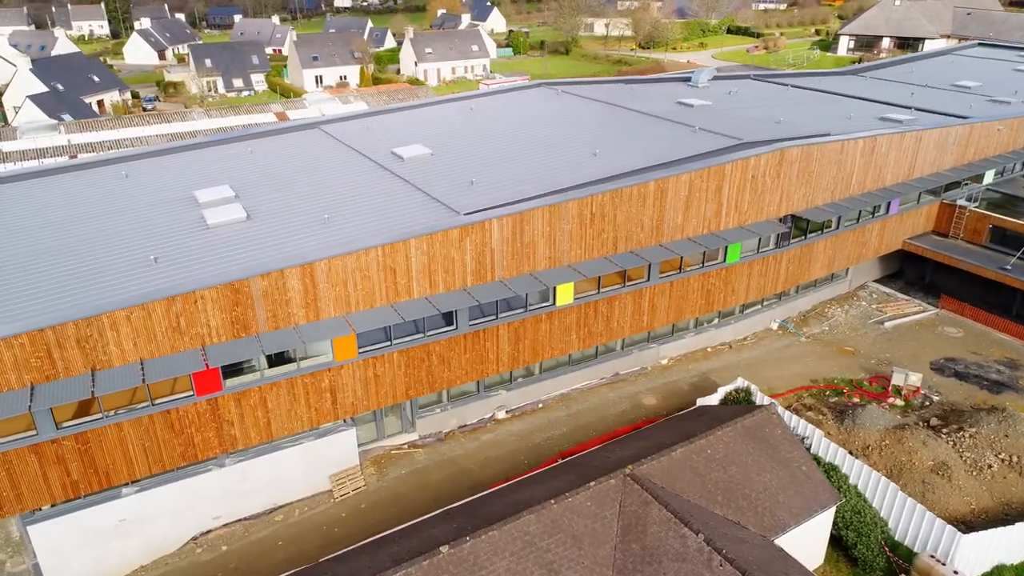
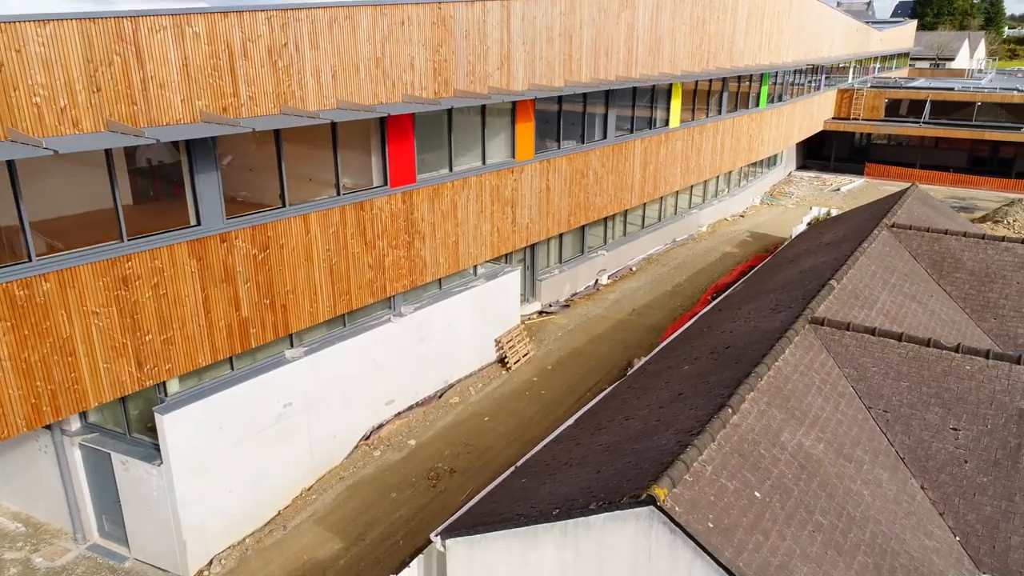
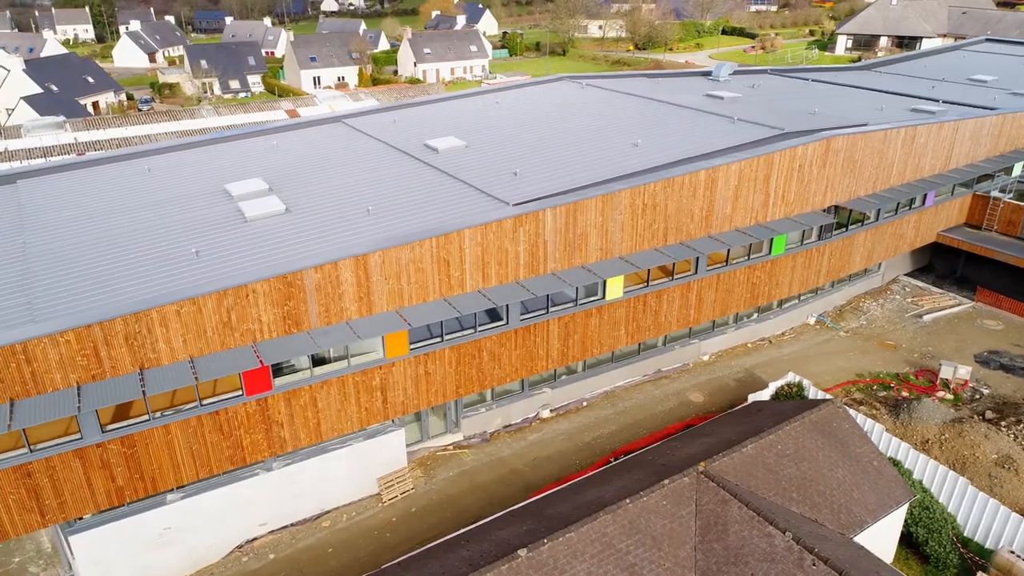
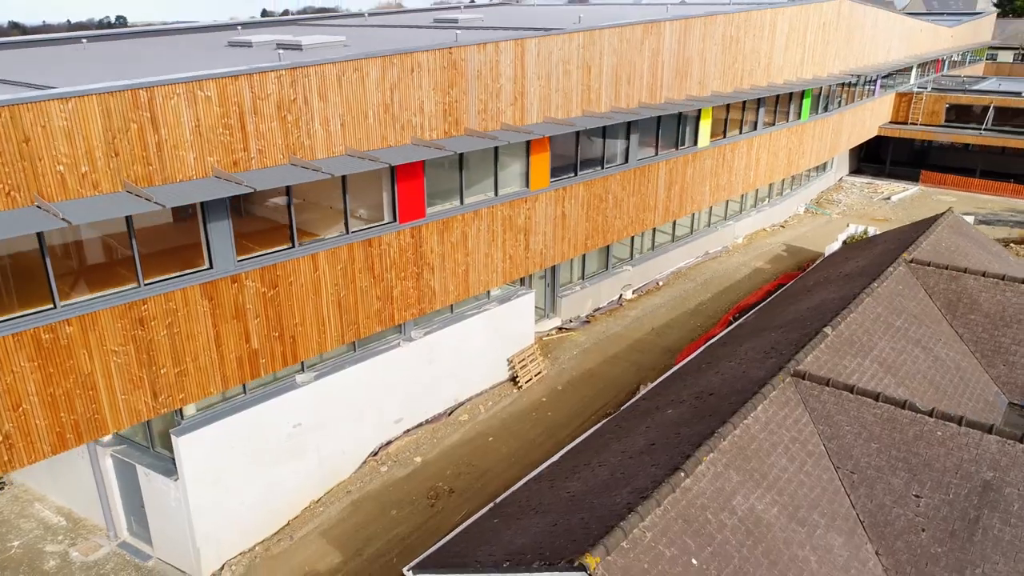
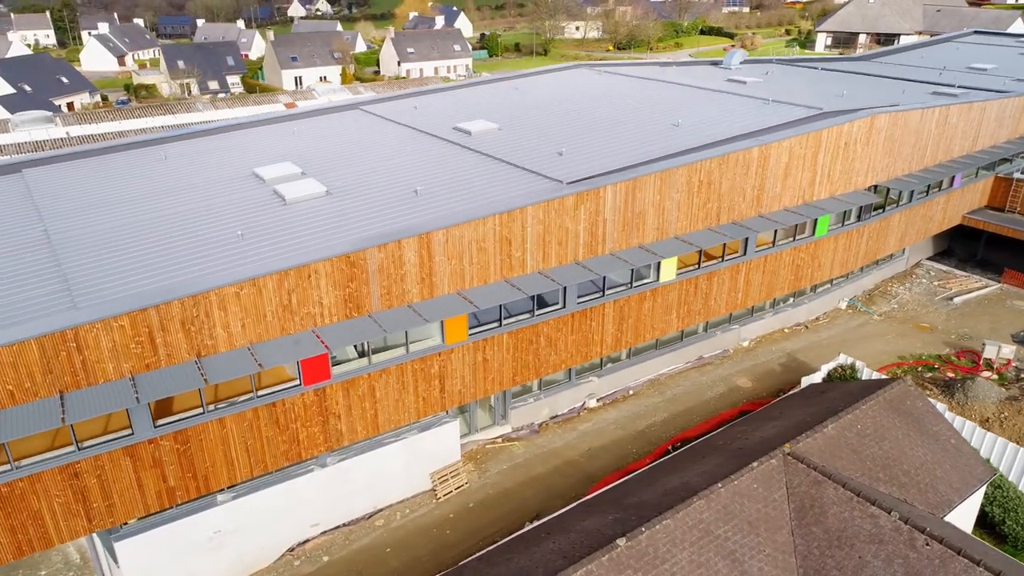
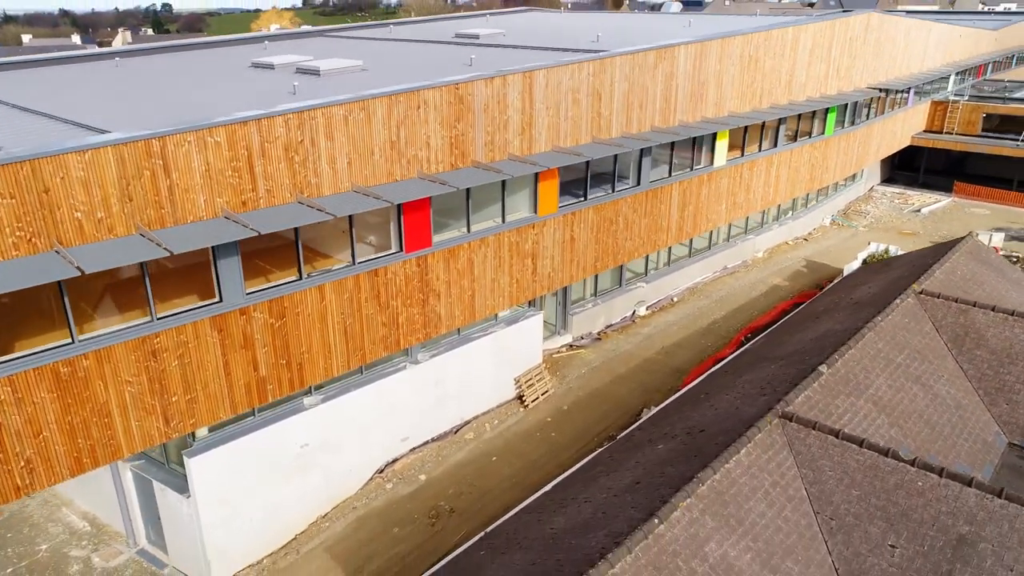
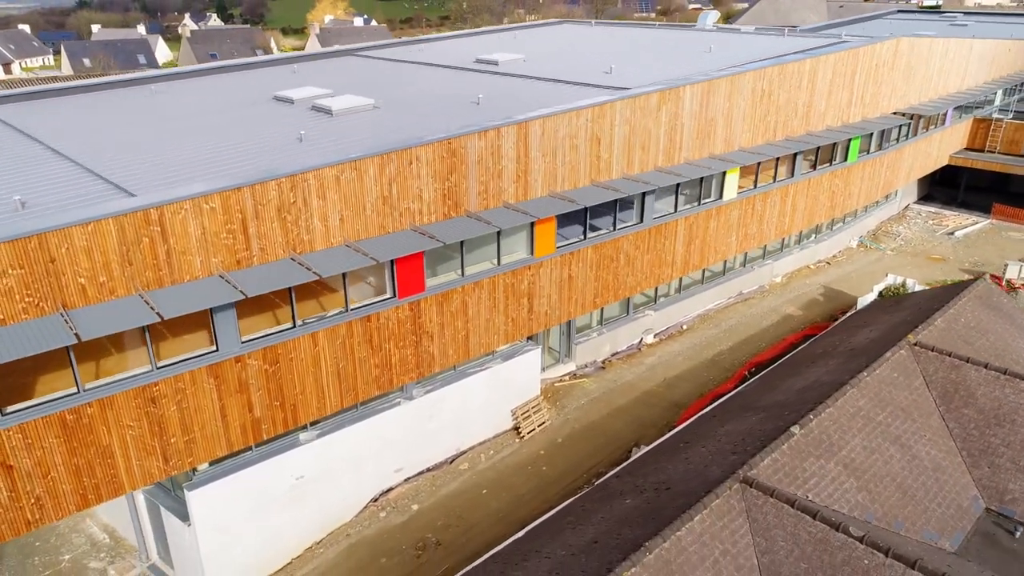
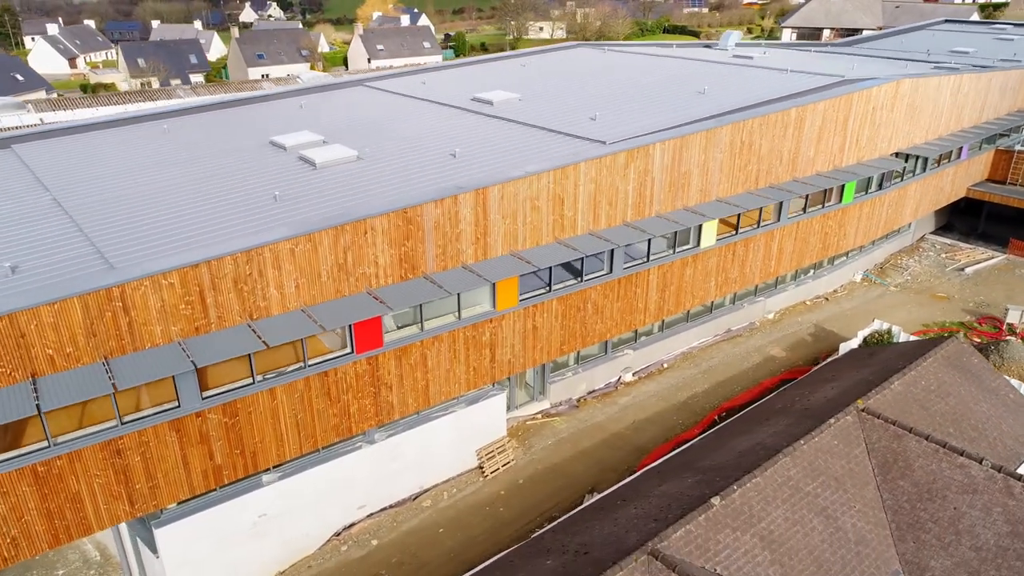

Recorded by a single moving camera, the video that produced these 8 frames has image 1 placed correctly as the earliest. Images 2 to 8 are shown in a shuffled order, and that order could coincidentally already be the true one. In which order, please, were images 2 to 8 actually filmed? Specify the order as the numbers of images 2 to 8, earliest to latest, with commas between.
3, 5, 8, 7, 6, 4, 2
